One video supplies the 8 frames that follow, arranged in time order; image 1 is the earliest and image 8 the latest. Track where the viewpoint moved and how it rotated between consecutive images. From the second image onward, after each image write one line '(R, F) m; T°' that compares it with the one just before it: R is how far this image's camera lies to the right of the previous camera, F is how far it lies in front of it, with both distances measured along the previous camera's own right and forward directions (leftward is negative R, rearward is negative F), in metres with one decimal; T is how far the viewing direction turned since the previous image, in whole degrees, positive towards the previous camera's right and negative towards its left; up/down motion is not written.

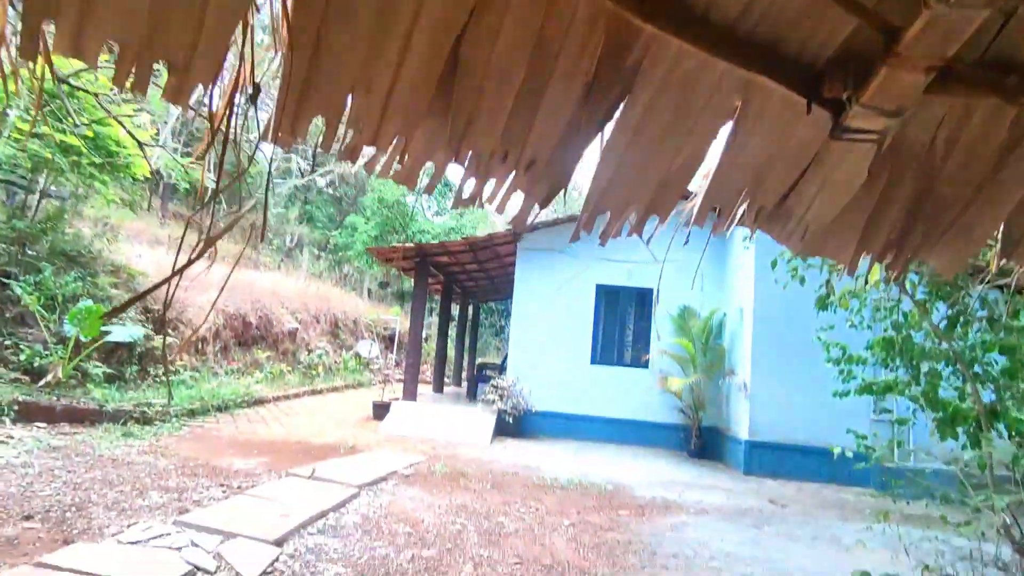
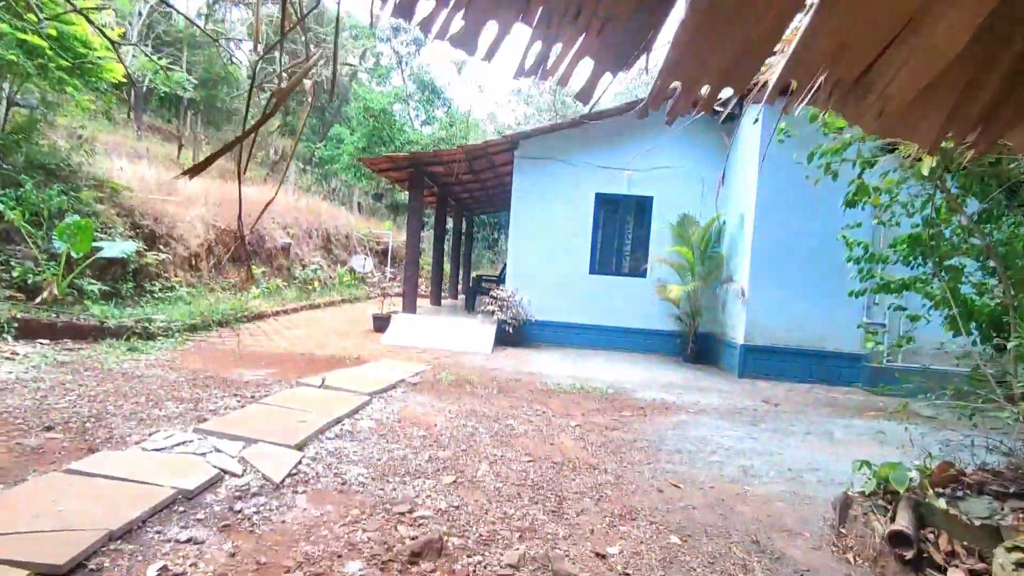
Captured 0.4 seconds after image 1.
(-0.1, +0.1) m; +1°
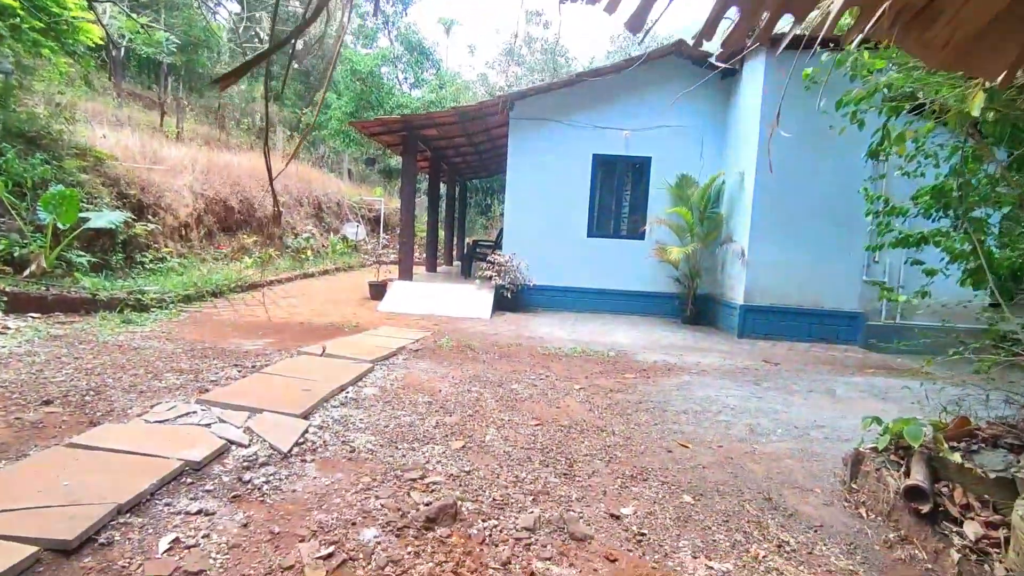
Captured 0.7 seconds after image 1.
(-0.1, +0.1) m; +1°
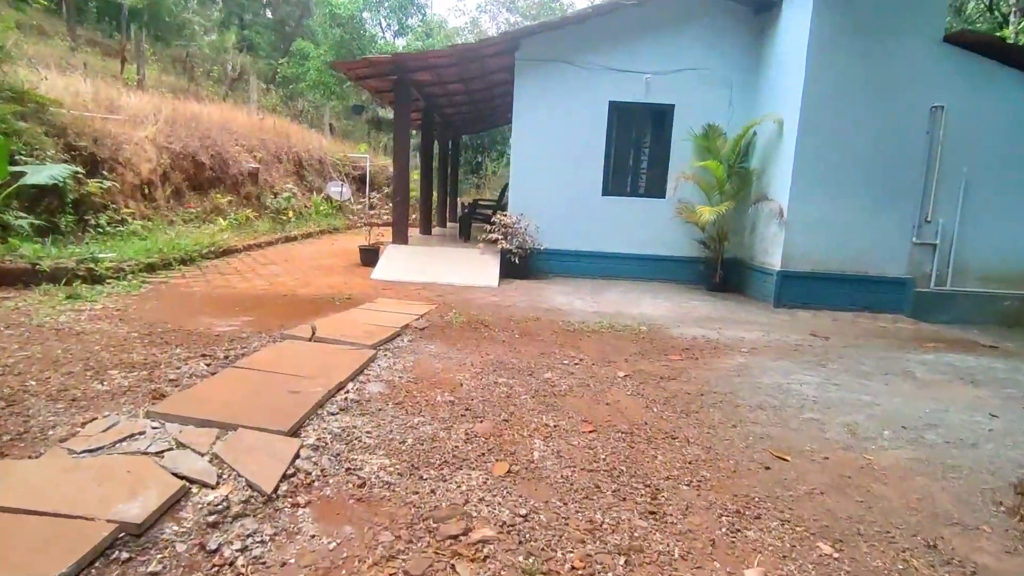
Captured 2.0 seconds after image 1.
(-0.3, +0.8) m; +2°
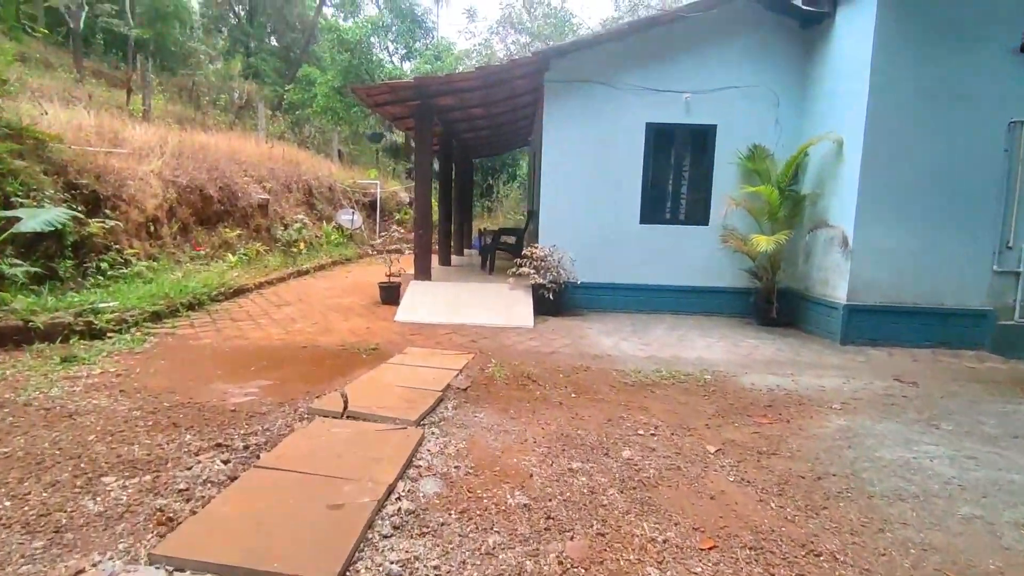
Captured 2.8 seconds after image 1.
(-0.3, +0.5) m; 0°
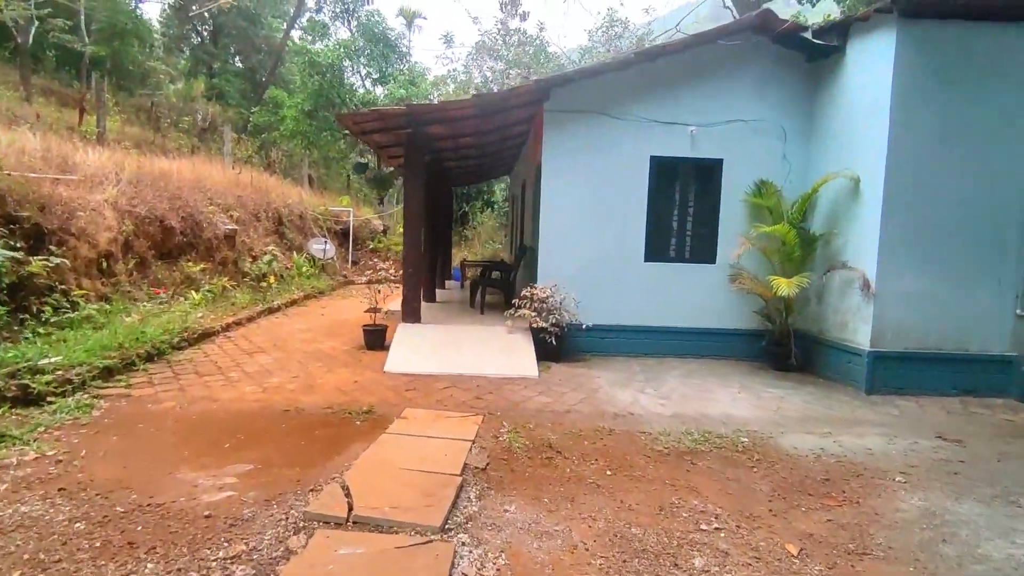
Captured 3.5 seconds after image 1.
(-0.3, +0.5) m; +3°
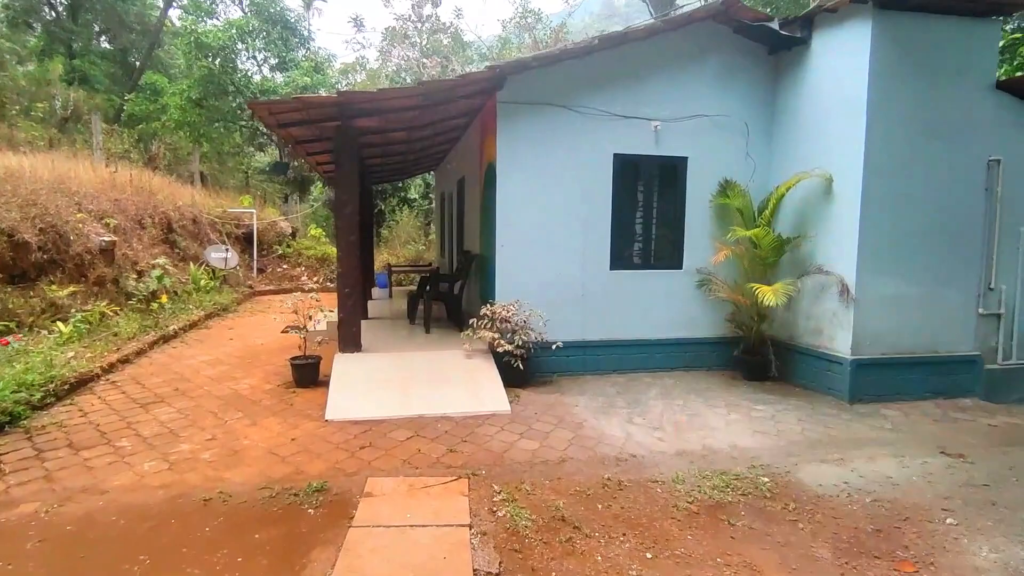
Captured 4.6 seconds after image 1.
(-0.4, +0.8) m; +9°
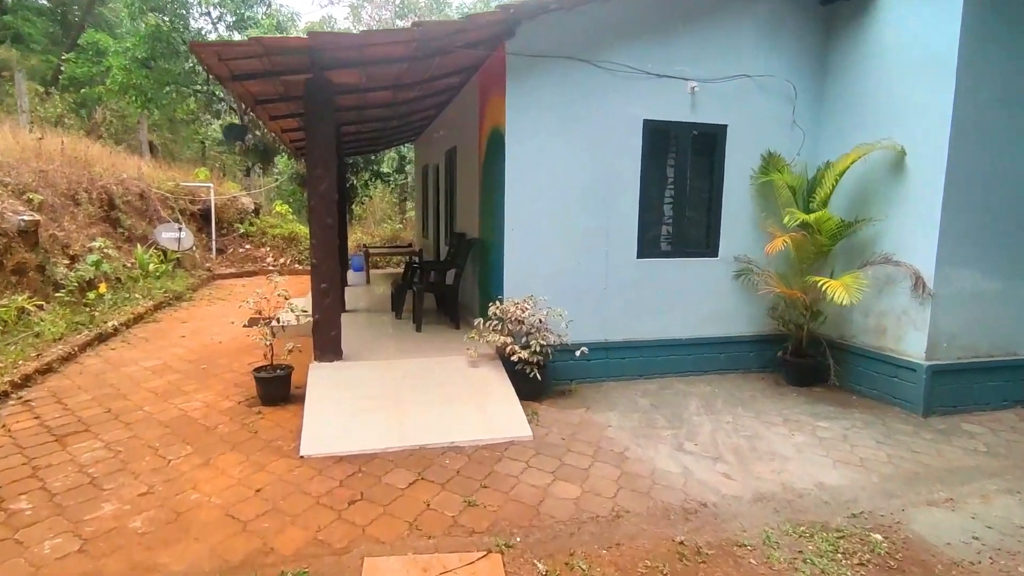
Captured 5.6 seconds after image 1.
(-0.3, +0.9) m; +3°
